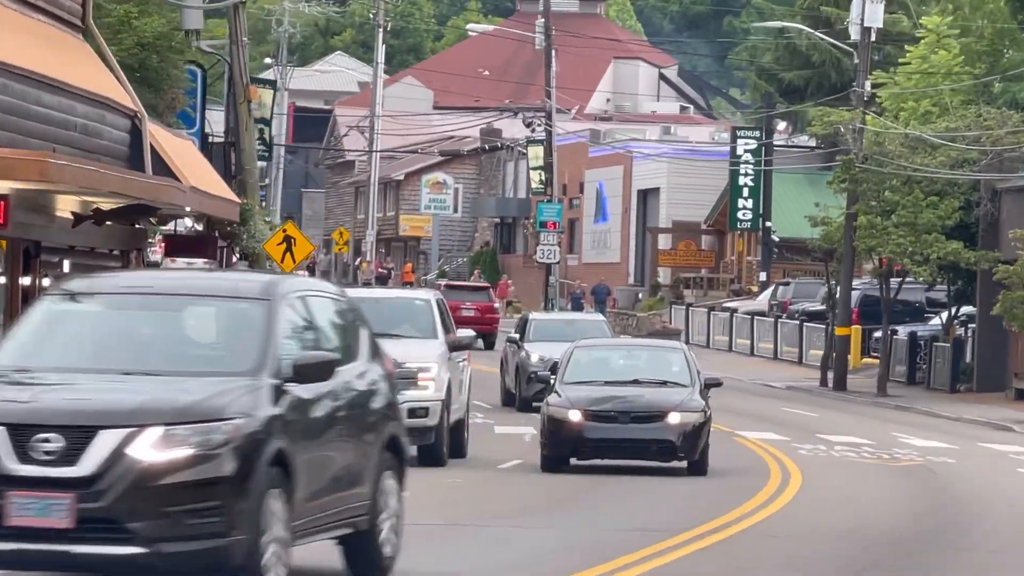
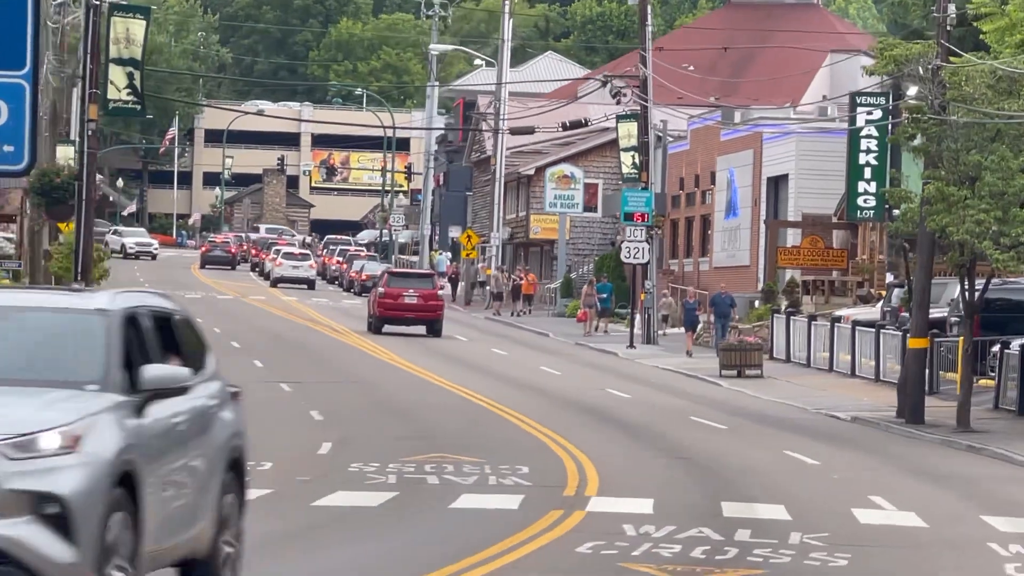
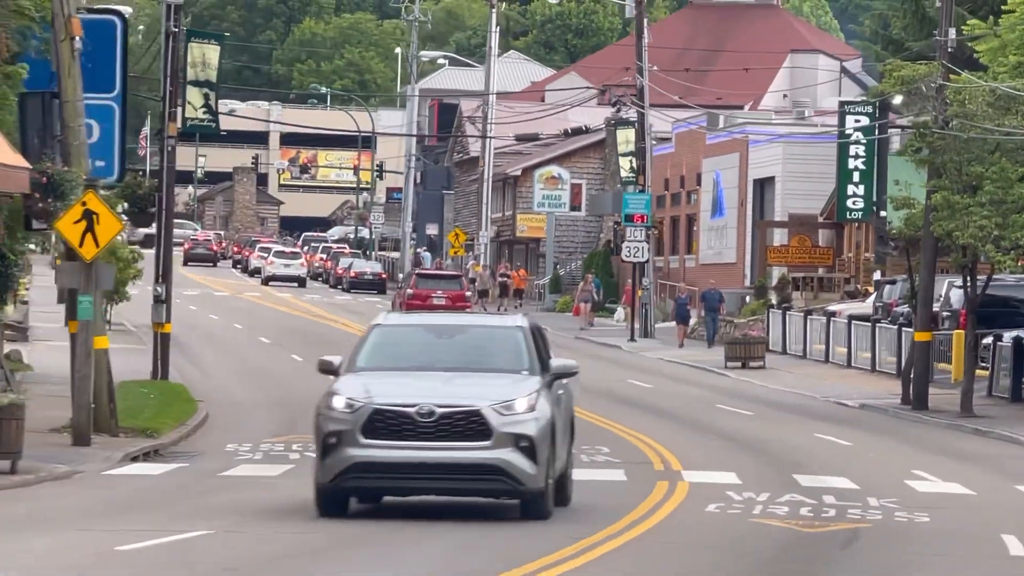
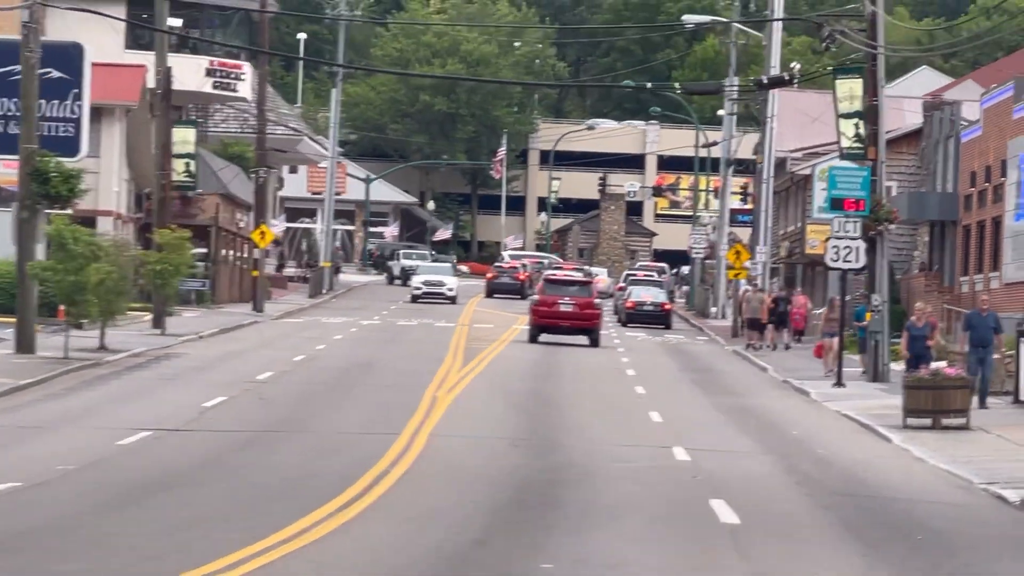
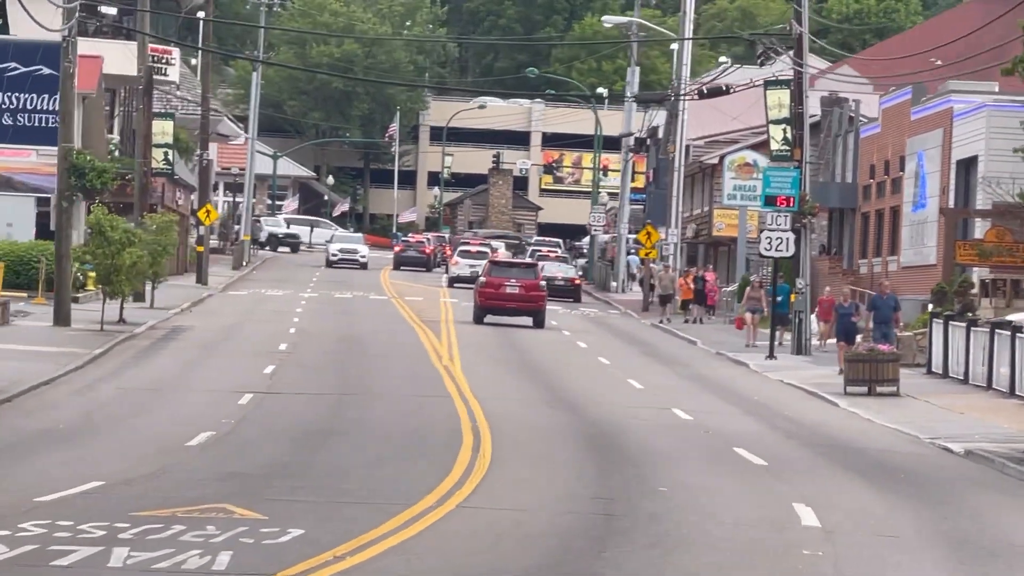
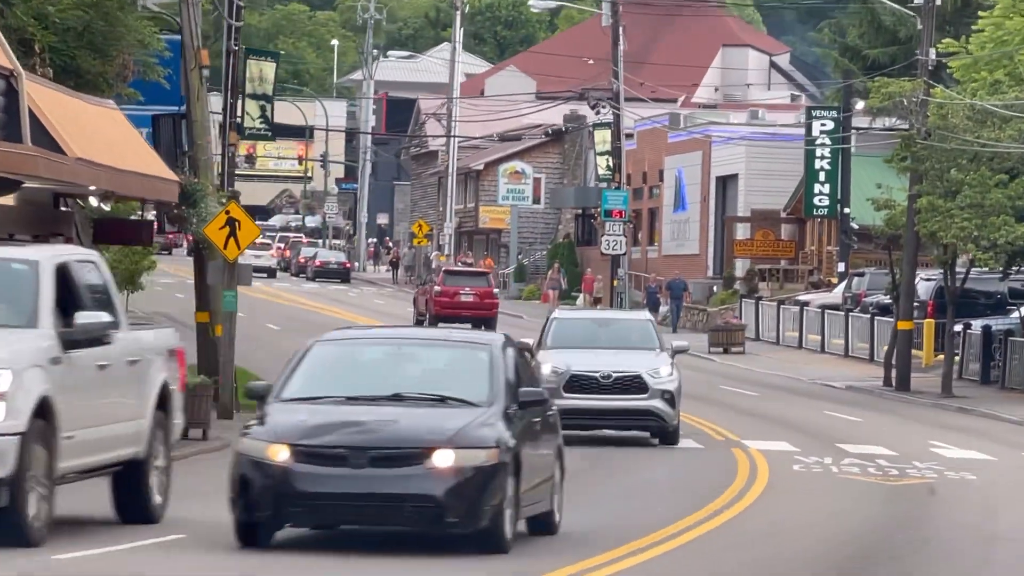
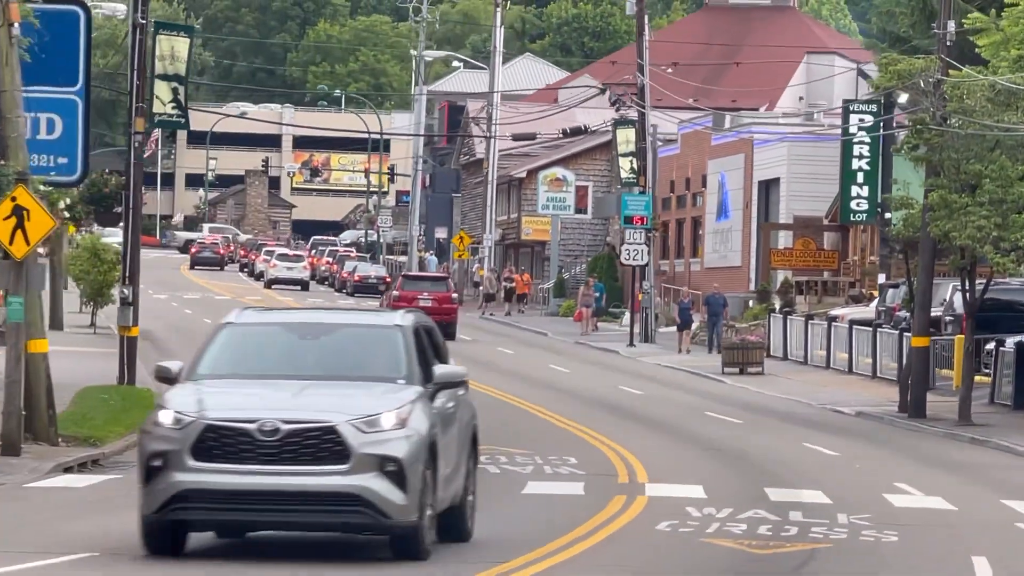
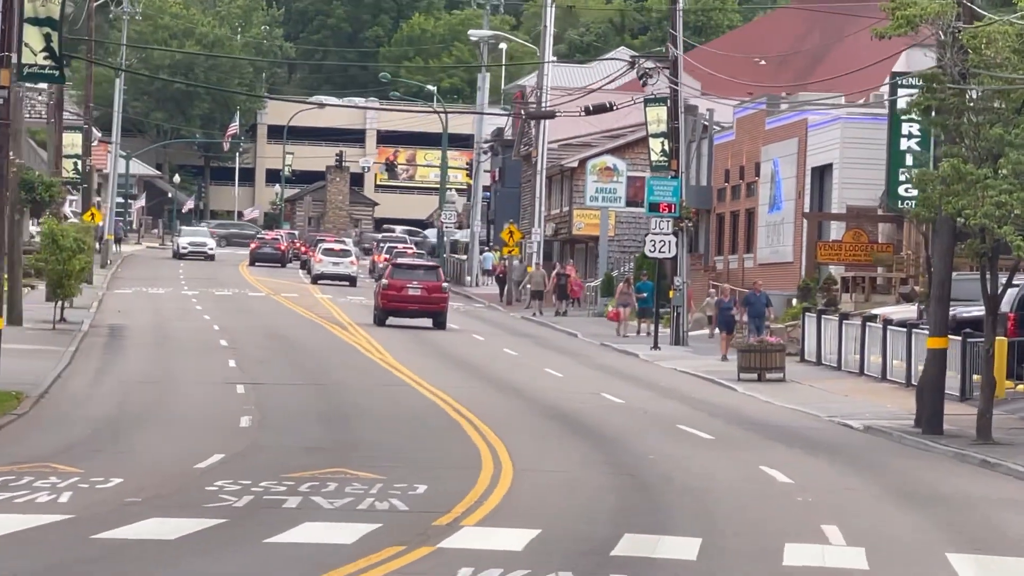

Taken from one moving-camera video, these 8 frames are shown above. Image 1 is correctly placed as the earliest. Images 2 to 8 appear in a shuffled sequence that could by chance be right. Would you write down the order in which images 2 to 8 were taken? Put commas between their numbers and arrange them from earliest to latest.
6, 3, 7, 2, 8, 5, 4
